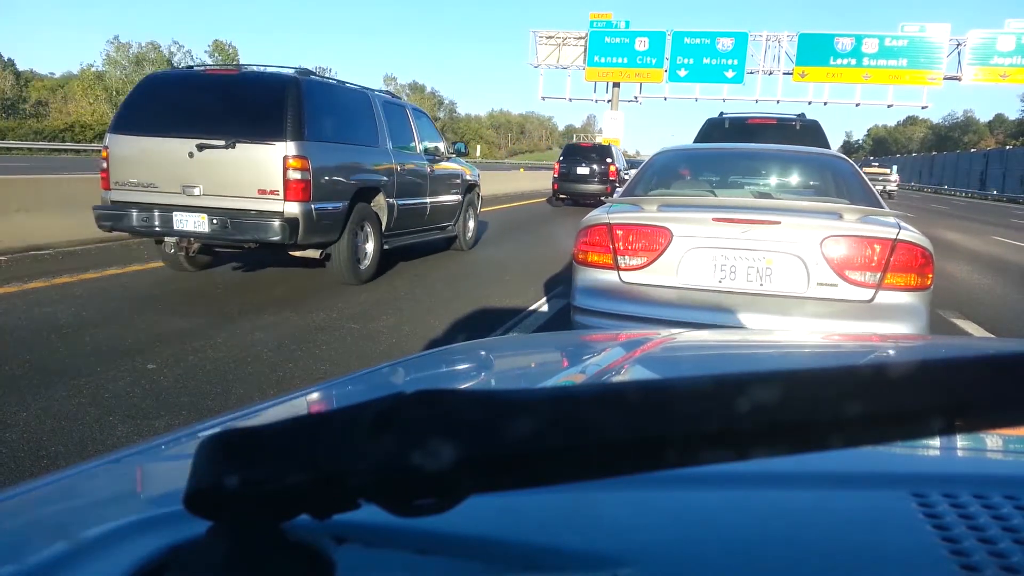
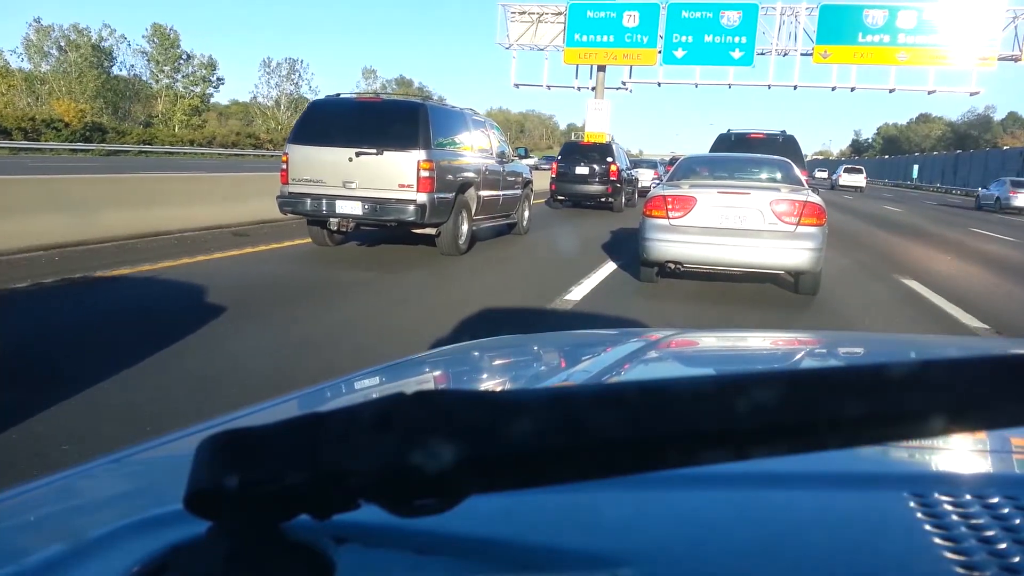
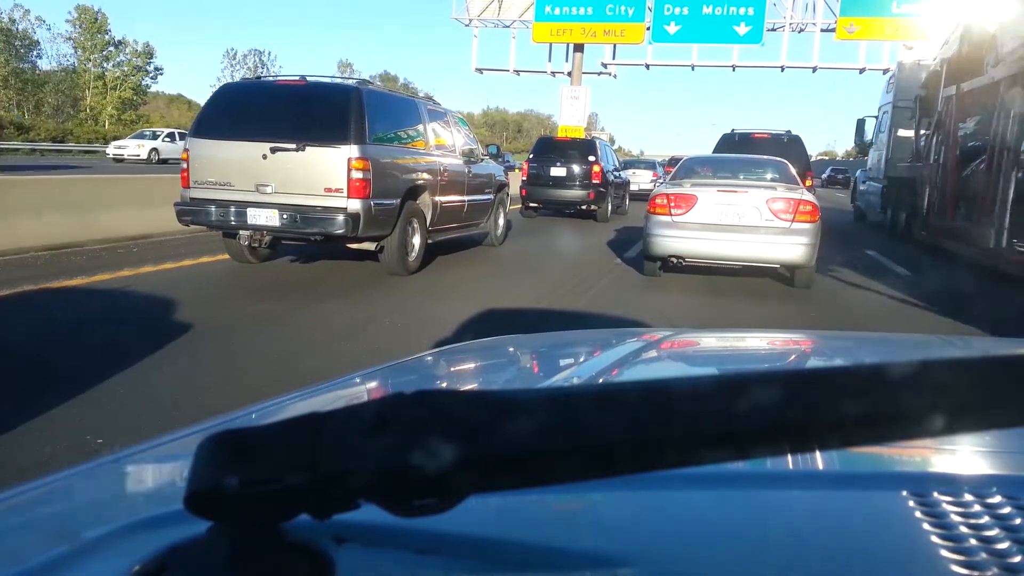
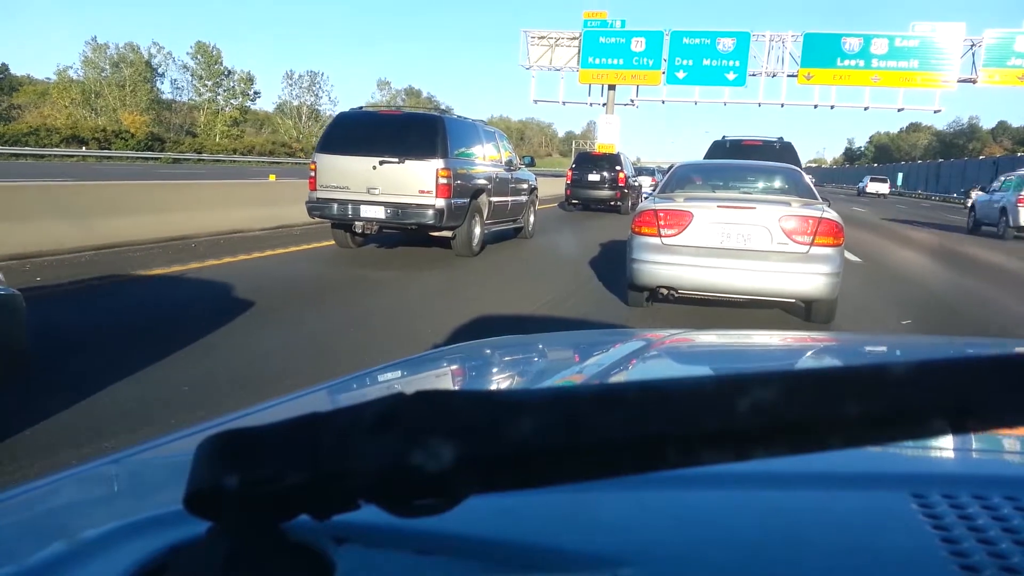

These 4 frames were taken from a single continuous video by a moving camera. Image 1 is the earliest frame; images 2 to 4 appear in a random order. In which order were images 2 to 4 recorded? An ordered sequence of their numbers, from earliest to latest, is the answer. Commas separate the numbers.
4, 2, 3
